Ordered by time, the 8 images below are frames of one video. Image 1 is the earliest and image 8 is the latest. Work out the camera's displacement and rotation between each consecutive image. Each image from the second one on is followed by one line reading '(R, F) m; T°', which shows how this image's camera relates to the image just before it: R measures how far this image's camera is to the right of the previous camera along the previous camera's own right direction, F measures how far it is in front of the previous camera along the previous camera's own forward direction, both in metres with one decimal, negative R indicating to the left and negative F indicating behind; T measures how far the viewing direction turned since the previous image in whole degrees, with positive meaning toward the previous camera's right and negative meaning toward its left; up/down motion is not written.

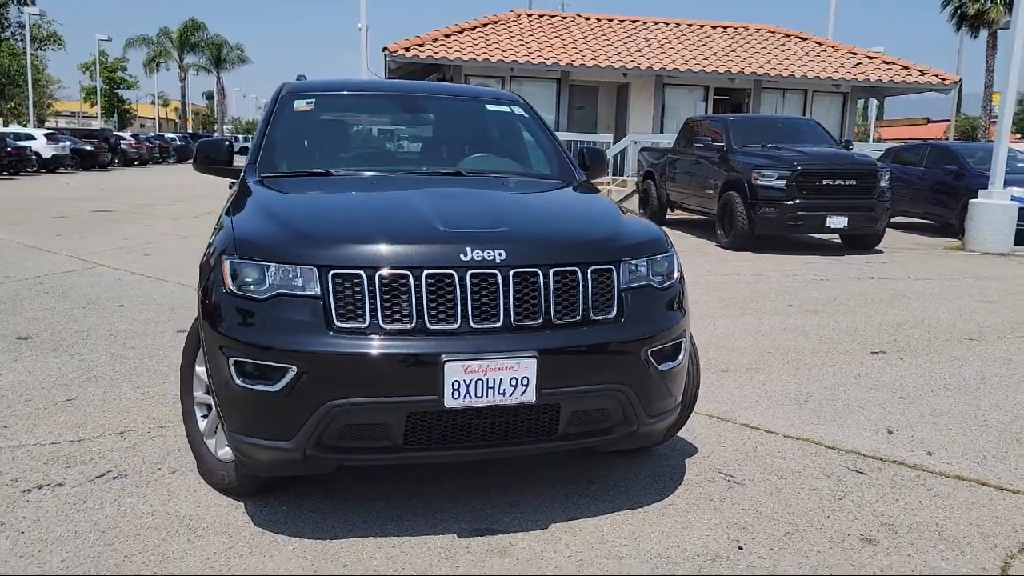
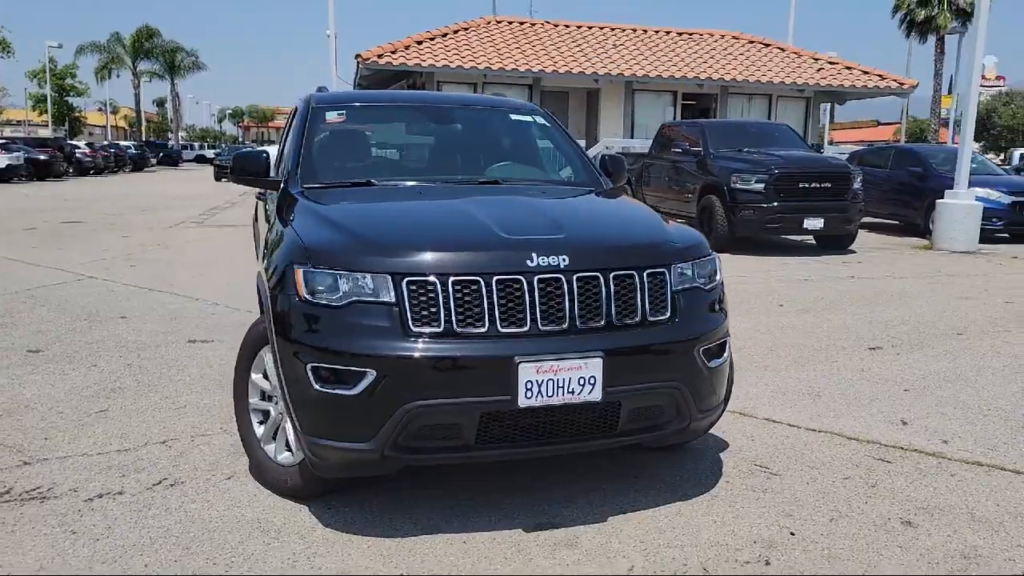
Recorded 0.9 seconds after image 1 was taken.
(-0.4, -0.1) m; +3°
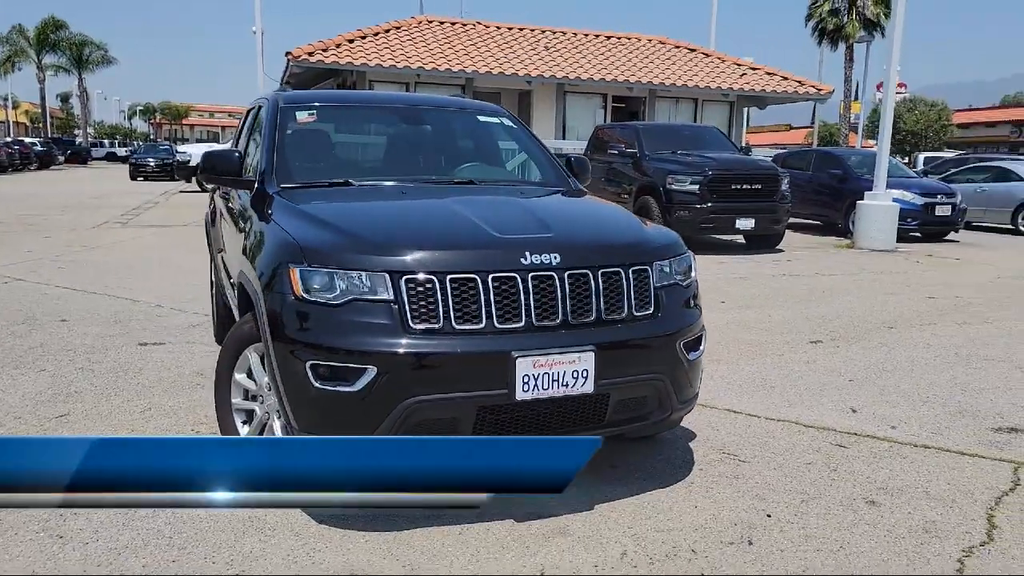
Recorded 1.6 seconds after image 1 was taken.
(-0.3, -0.1) m; +5°
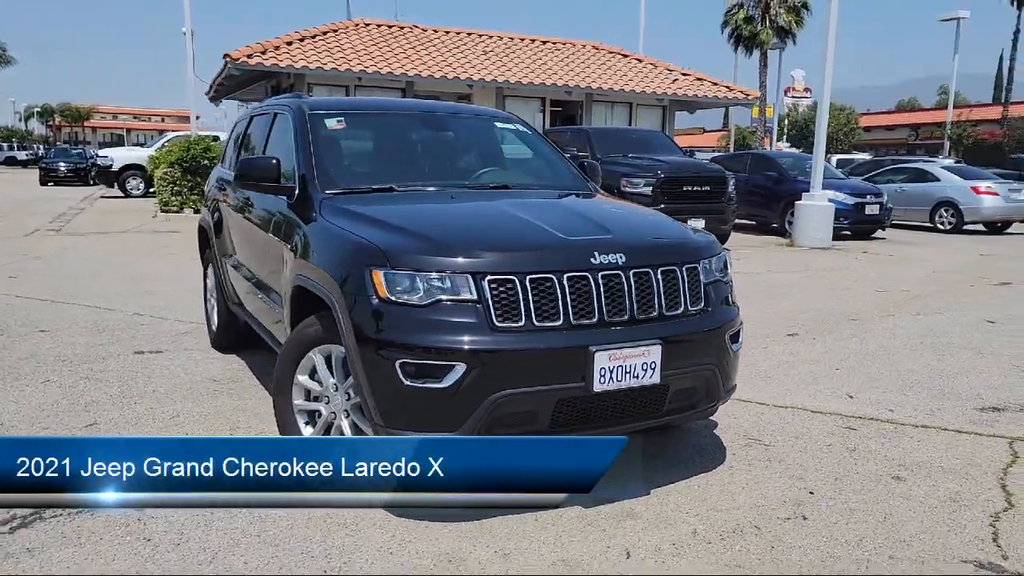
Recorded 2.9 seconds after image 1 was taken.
(-0.6, -0.2) m; +6°
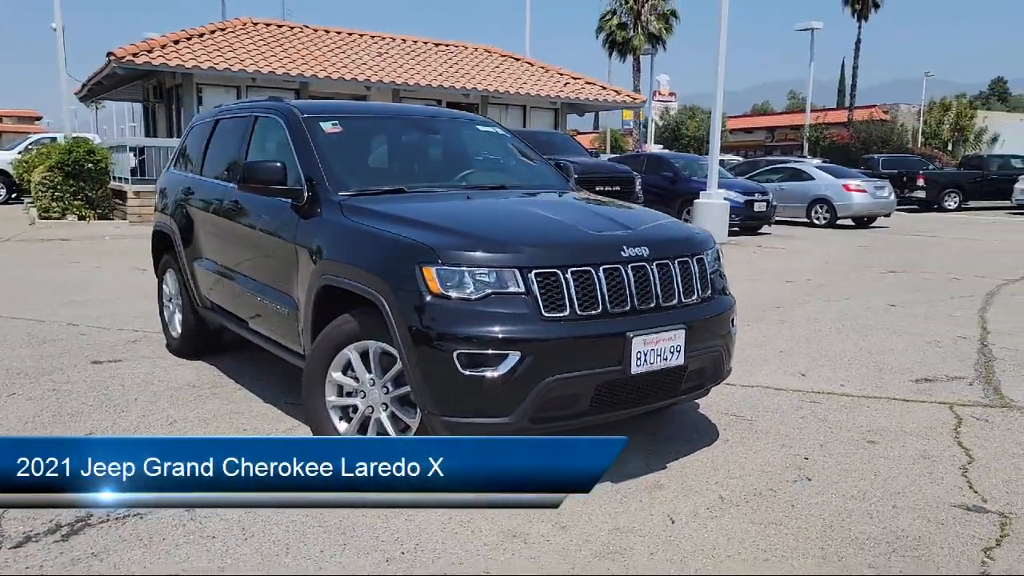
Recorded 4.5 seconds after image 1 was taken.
(-0.7, -0.2) m; +9°
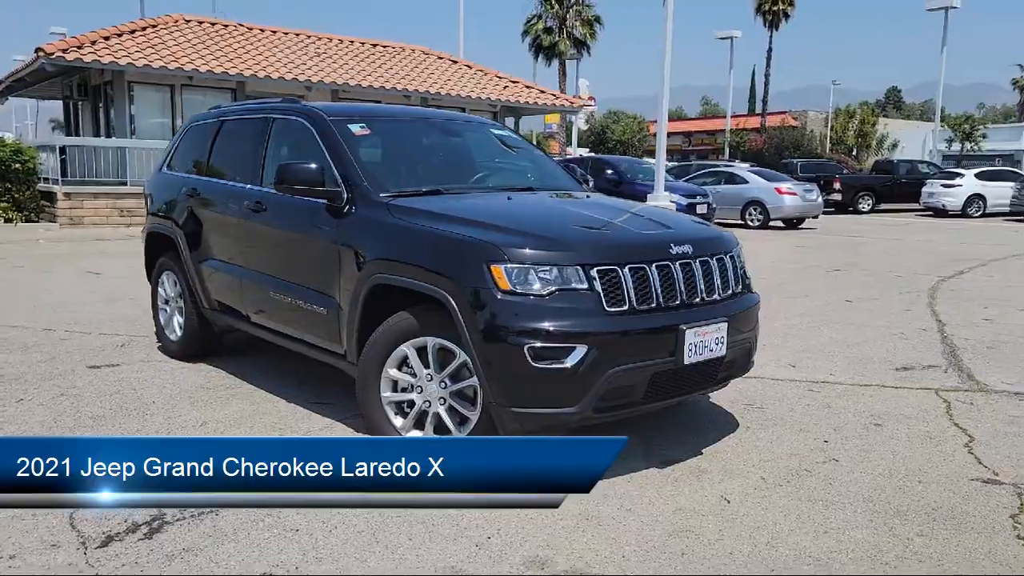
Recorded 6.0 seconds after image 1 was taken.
(-0.6, -0.1) m; +6°
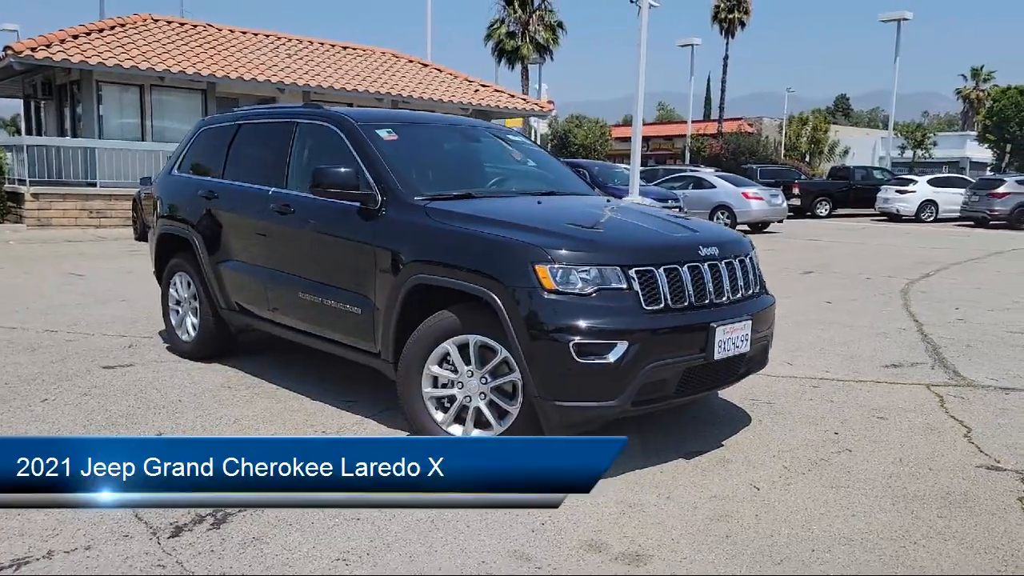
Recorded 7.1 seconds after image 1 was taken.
(-0.4, -0.2) m; +3°
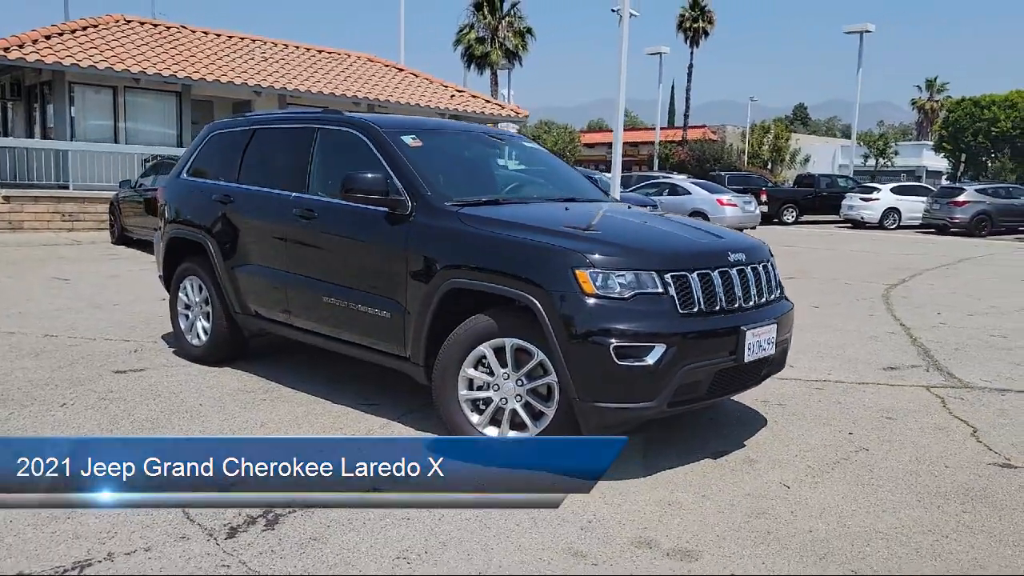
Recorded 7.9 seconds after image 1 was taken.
(-0.4, -0.1) m; +2°
